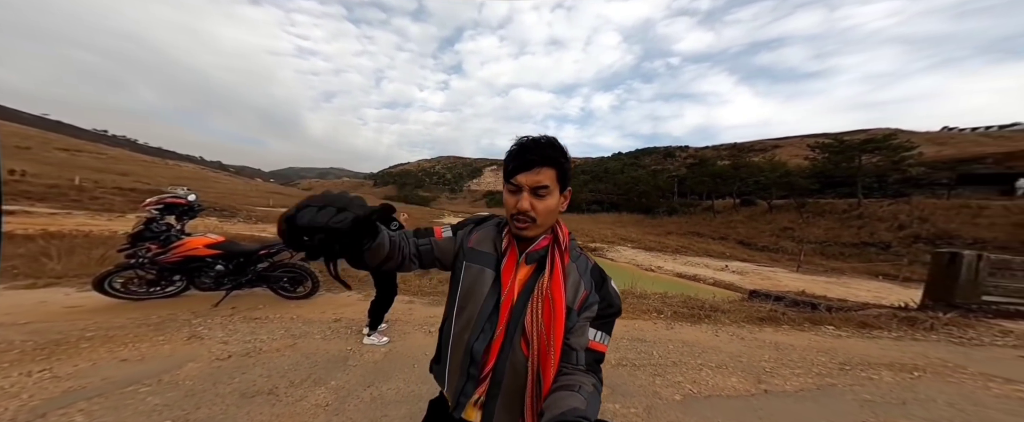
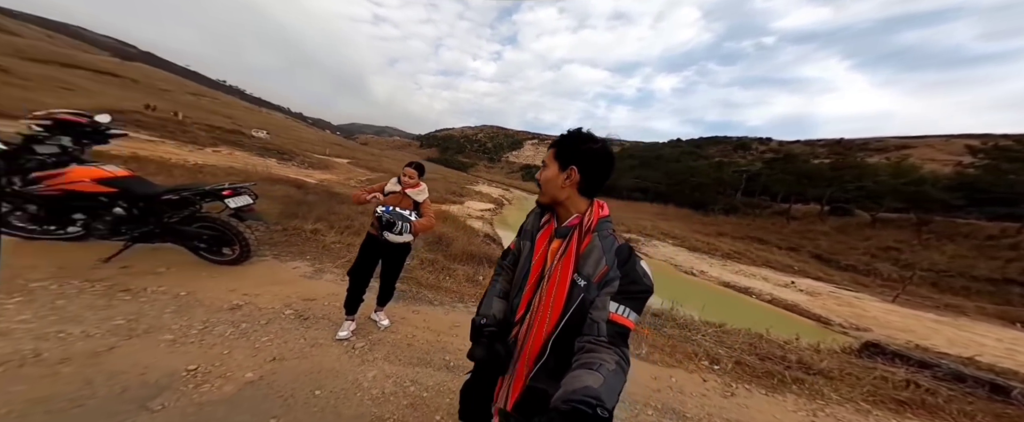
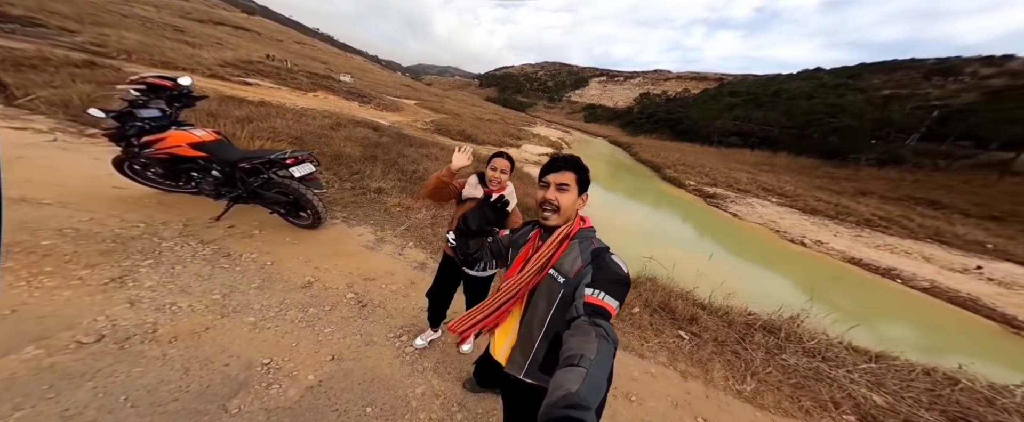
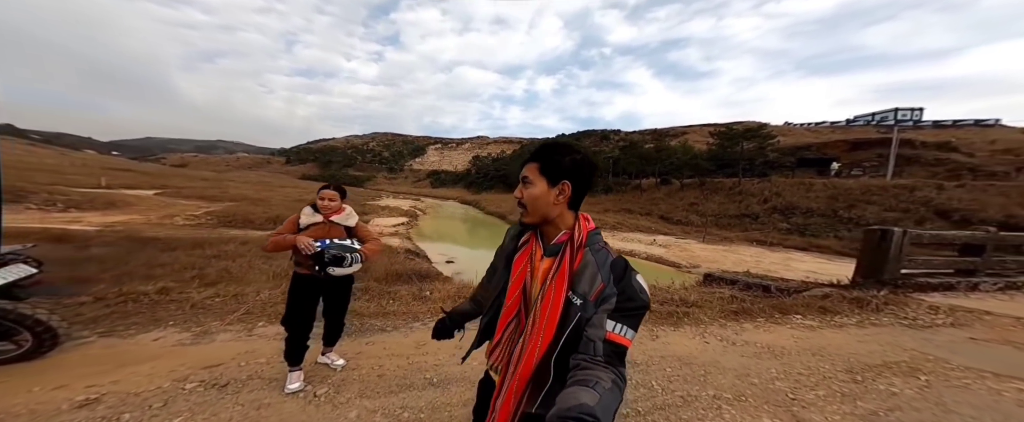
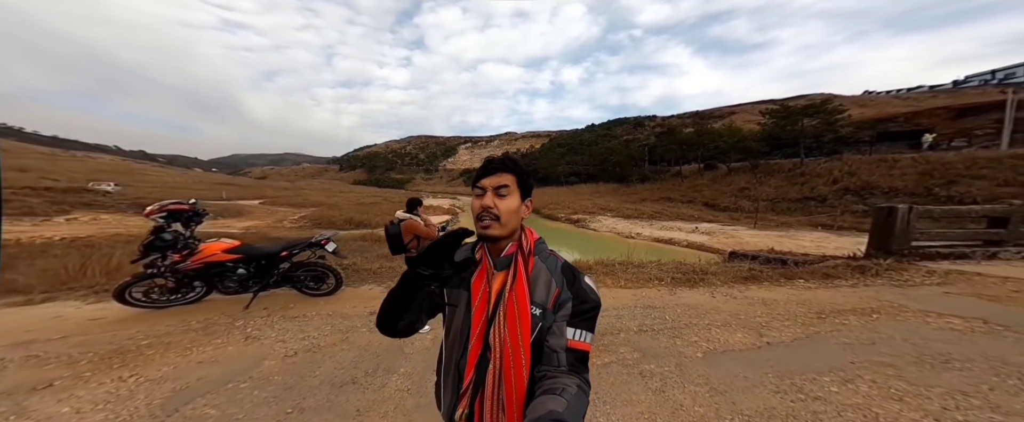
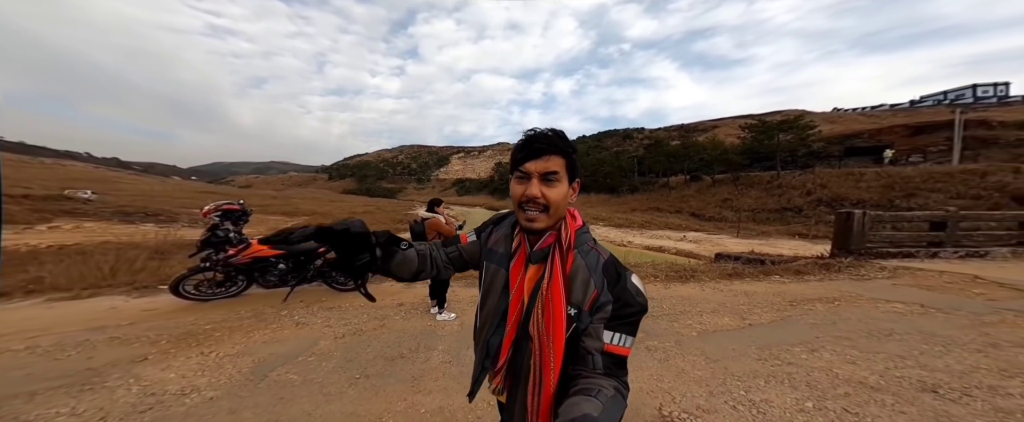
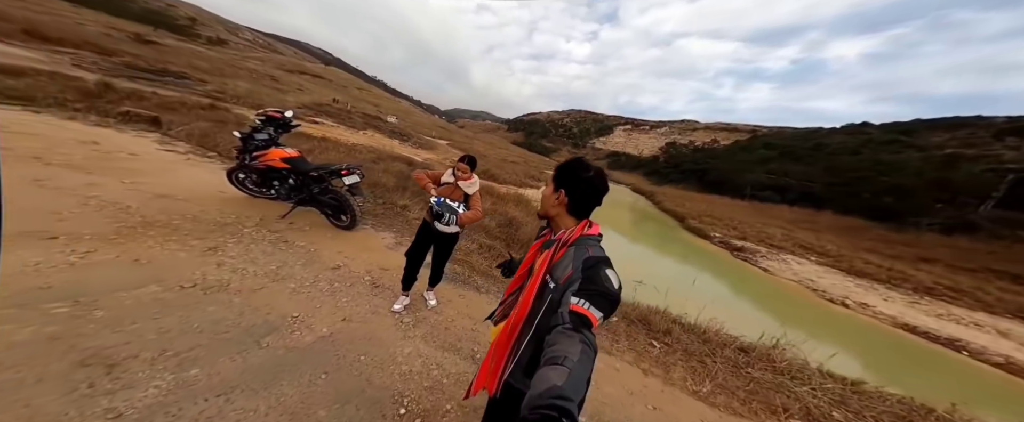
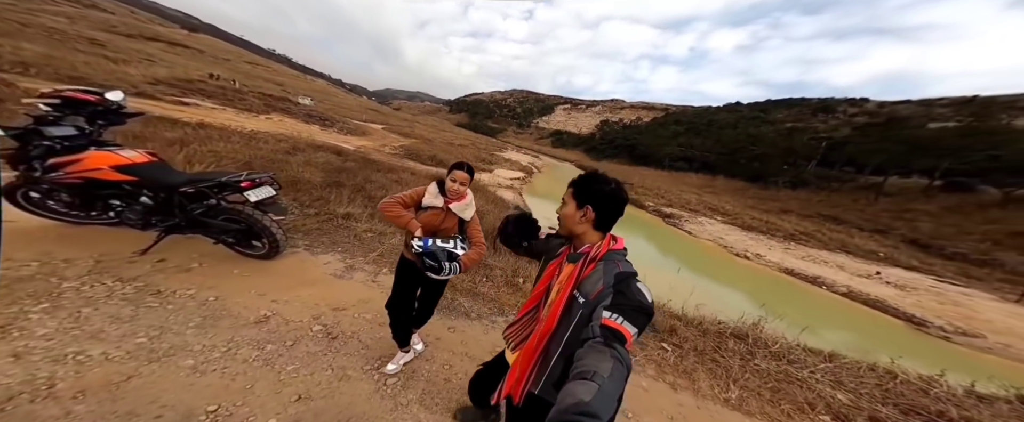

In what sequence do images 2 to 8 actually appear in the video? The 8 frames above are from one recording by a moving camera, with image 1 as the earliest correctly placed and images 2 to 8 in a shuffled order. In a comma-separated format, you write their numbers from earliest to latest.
6, 5, 4, 2, 7, 8, 3
